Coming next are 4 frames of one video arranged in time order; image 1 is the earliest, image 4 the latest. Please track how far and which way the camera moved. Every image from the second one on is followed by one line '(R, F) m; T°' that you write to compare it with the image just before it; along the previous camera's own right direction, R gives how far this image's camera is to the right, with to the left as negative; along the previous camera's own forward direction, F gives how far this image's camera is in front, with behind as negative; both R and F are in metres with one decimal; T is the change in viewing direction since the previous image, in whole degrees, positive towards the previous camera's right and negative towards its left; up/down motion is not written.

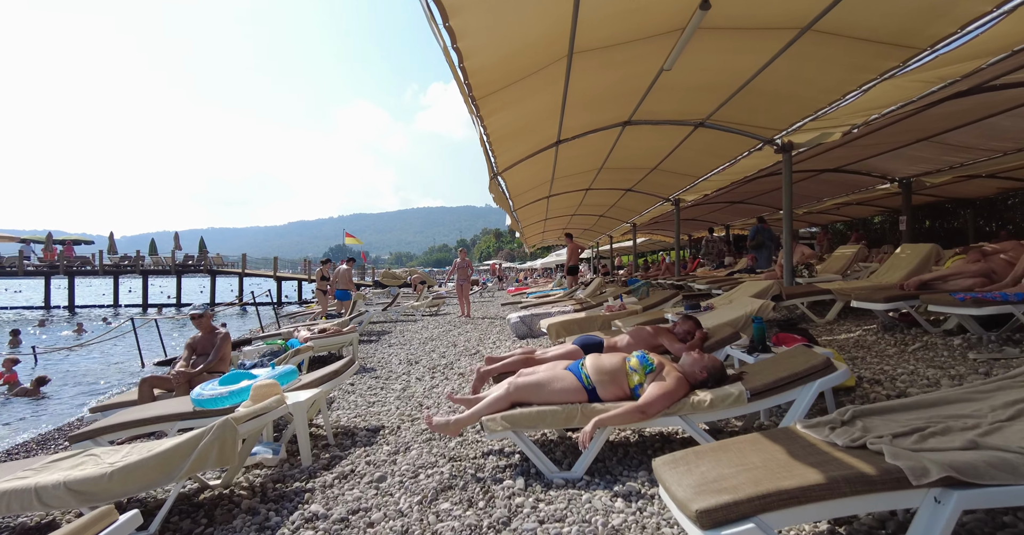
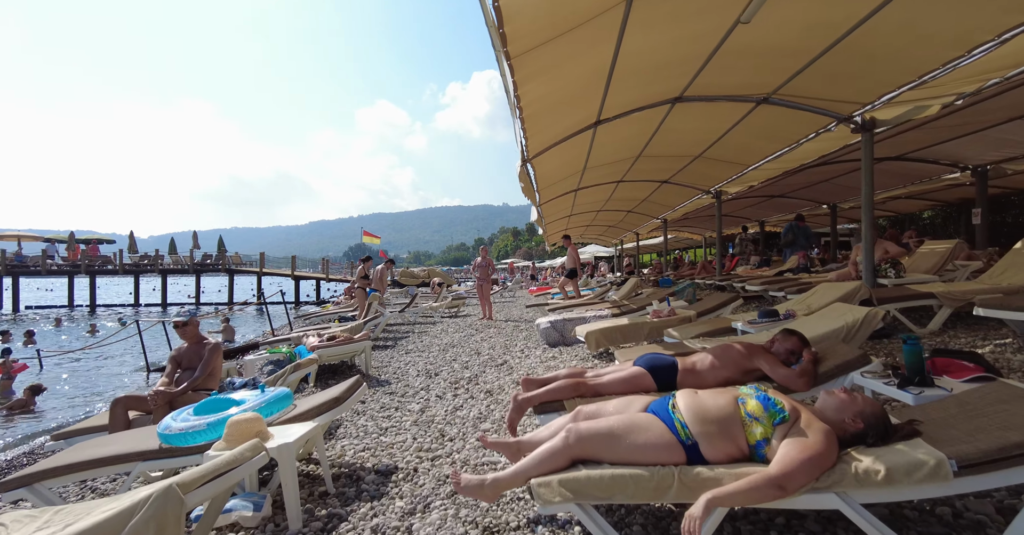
(-0.2, +0.8) m; -2°
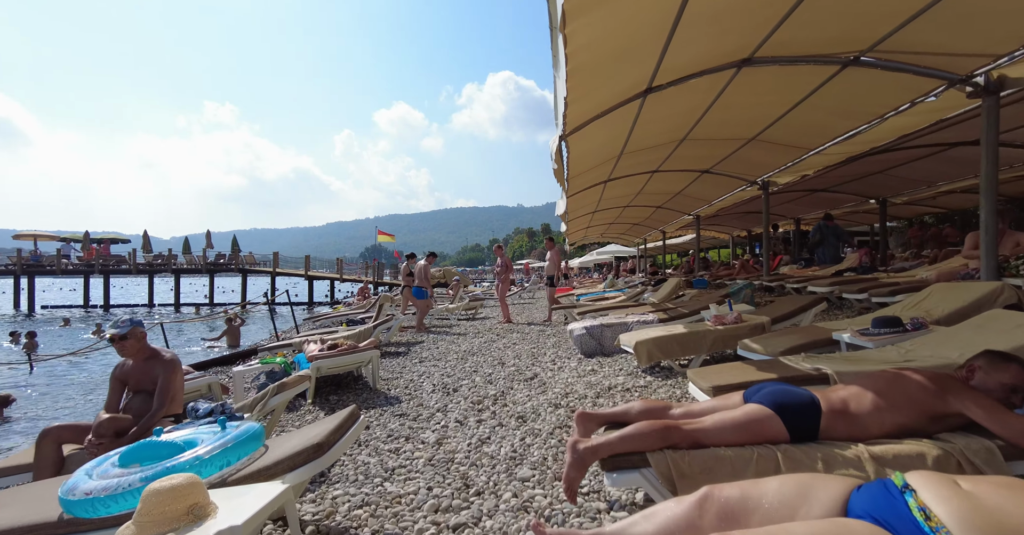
(-0.2, +0.9) m; -2°
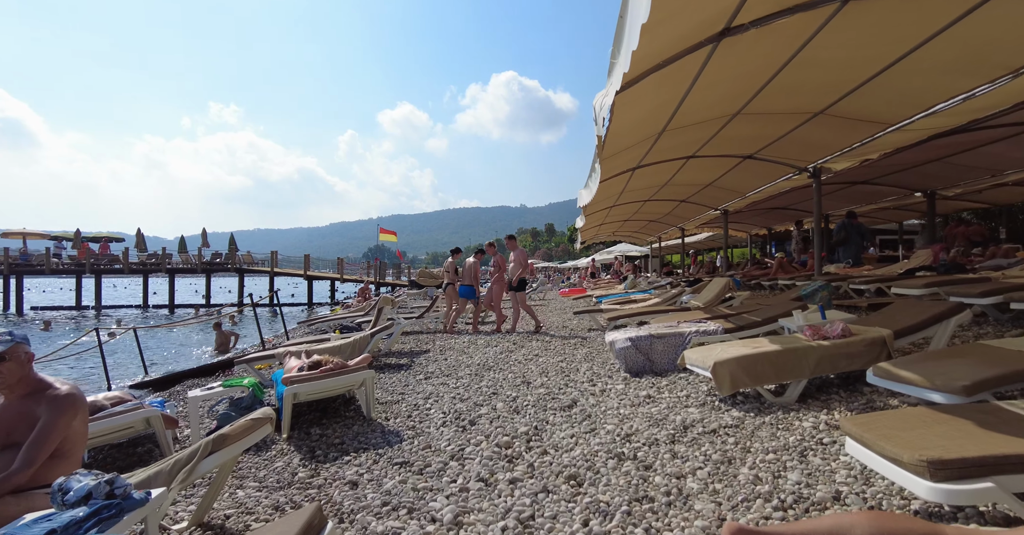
(-0.2, +1.2) m; 0°
